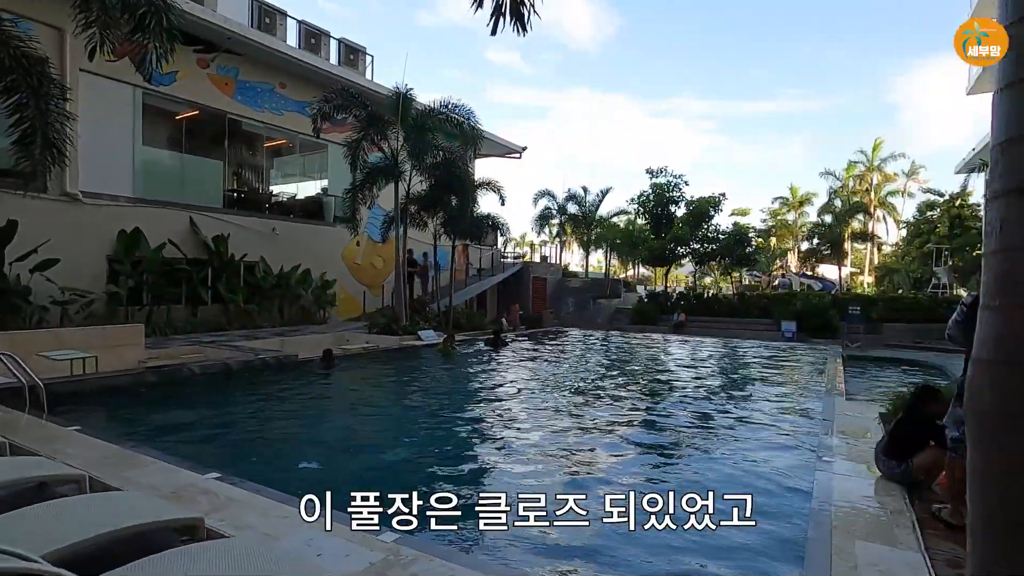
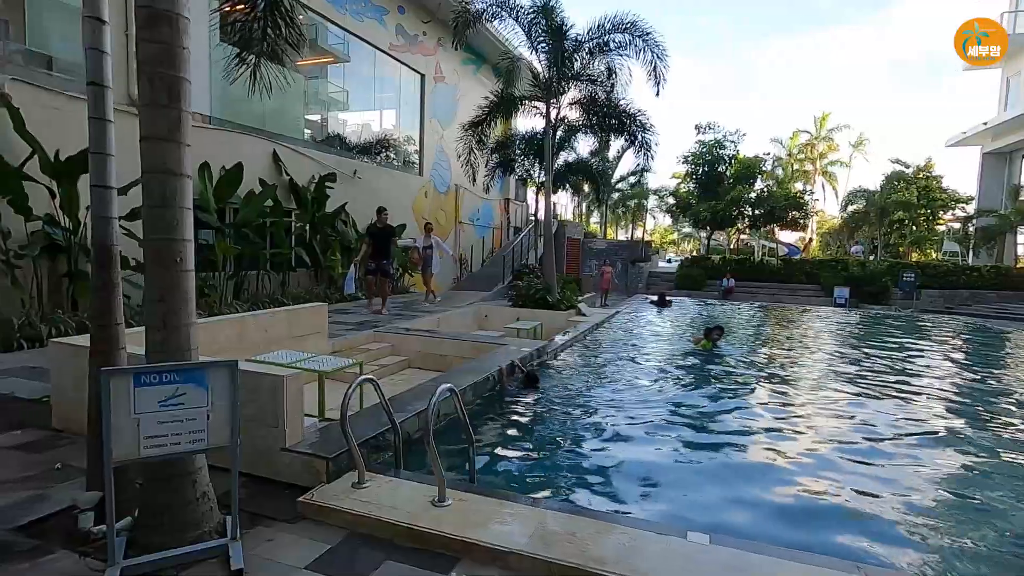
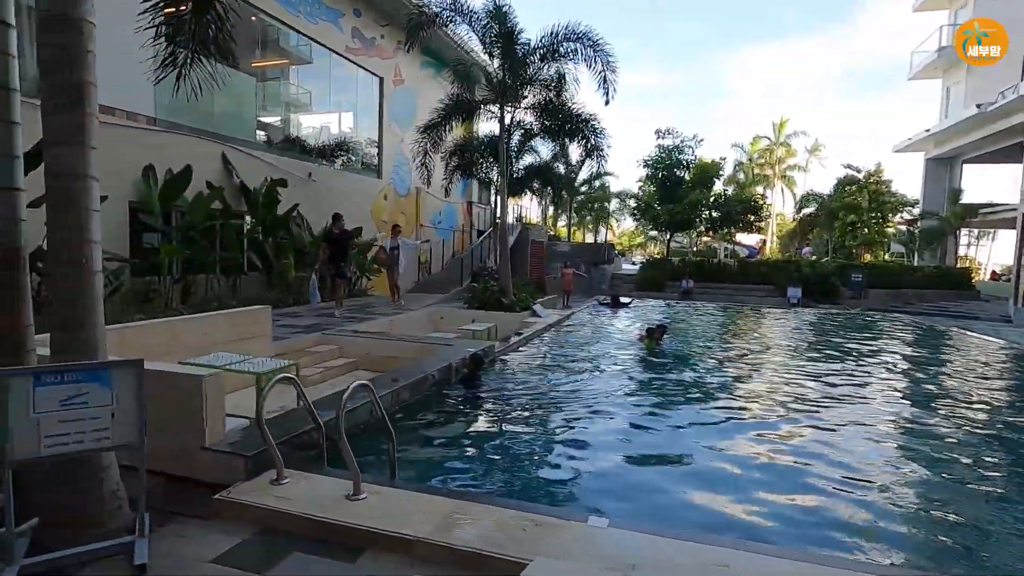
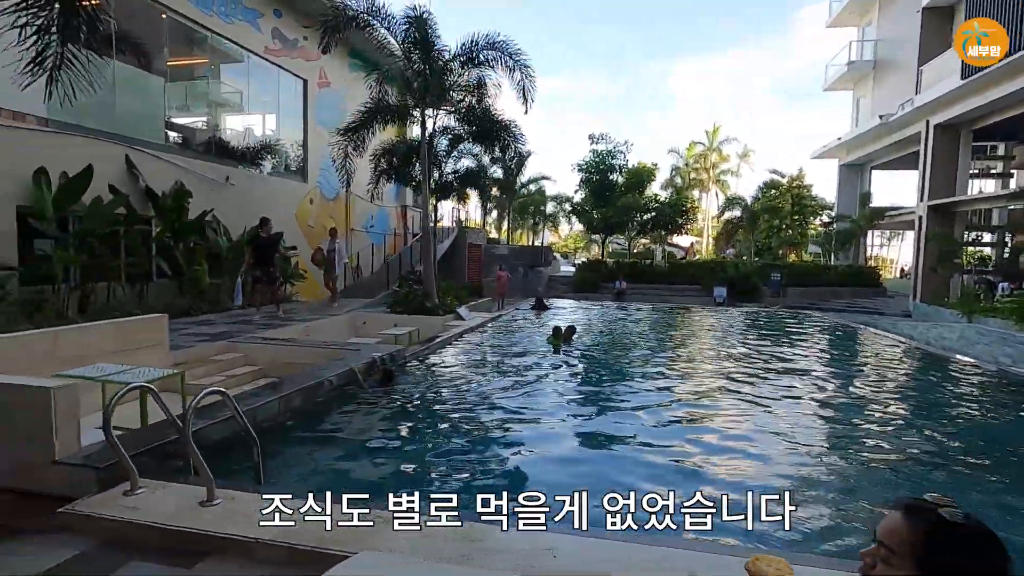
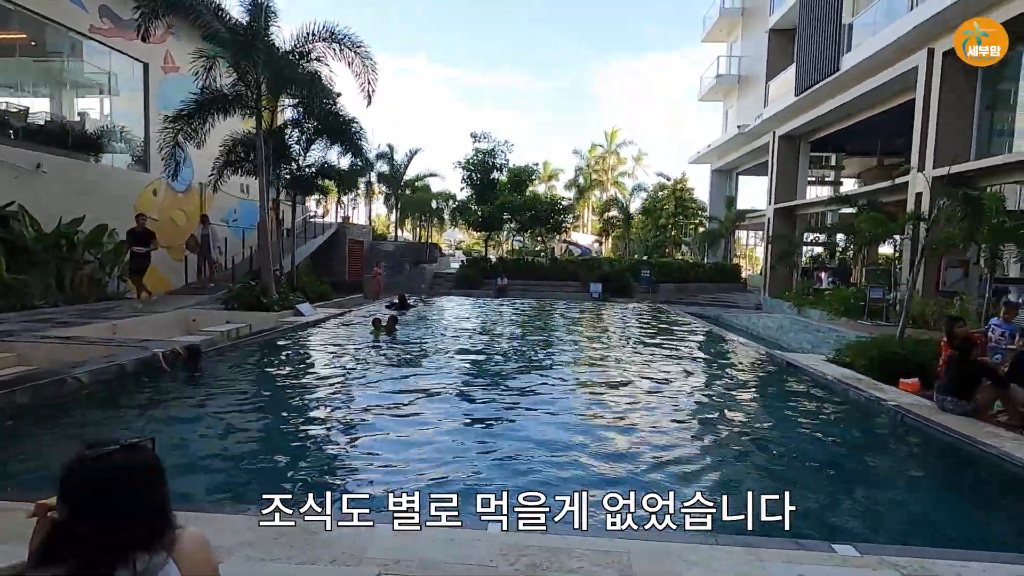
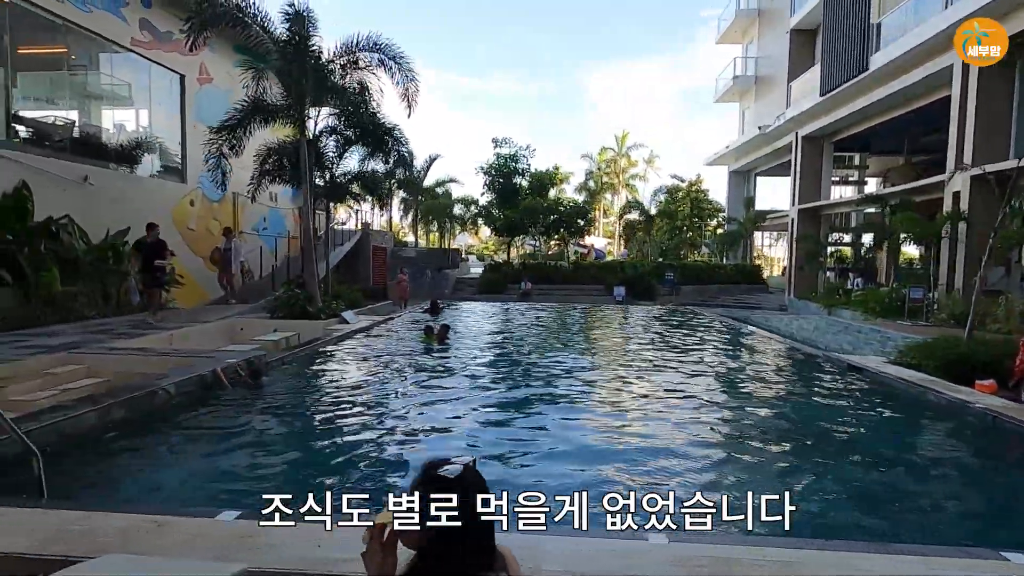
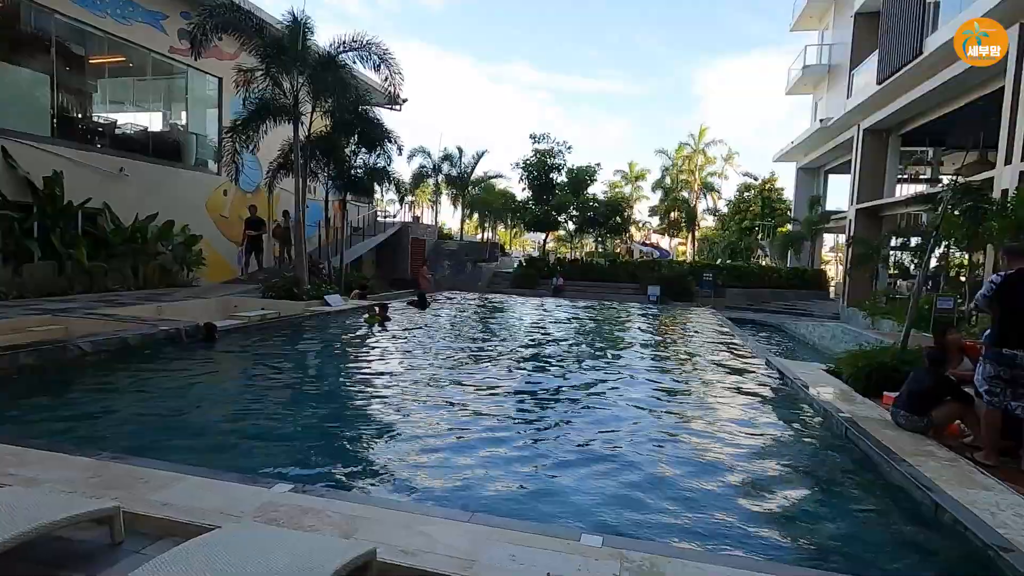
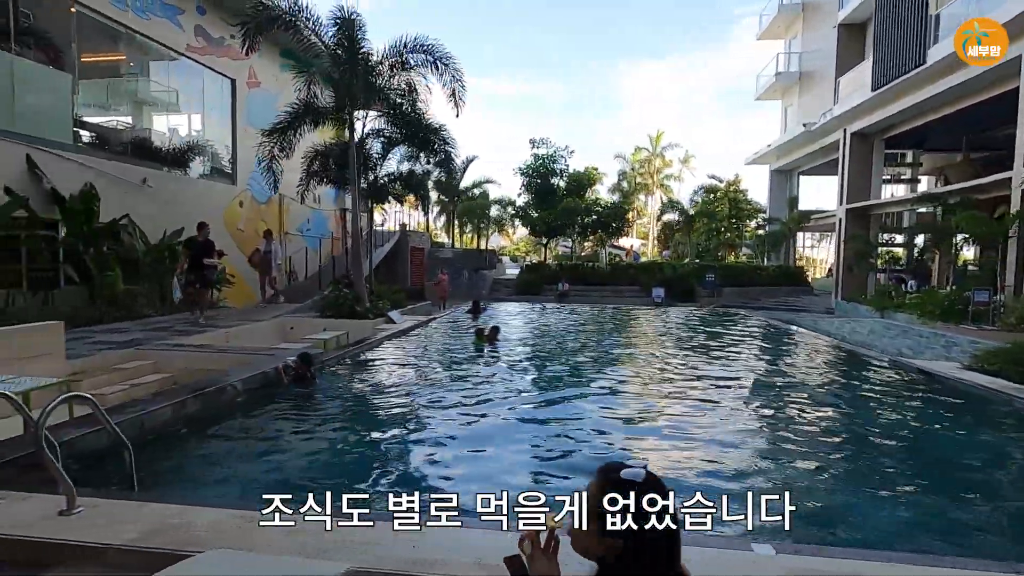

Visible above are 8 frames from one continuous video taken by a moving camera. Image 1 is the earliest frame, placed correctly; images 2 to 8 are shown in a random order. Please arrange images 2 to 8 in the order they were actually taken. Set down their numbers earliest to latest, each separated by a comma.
7, 5, 6, 8, 4, 3, 2
